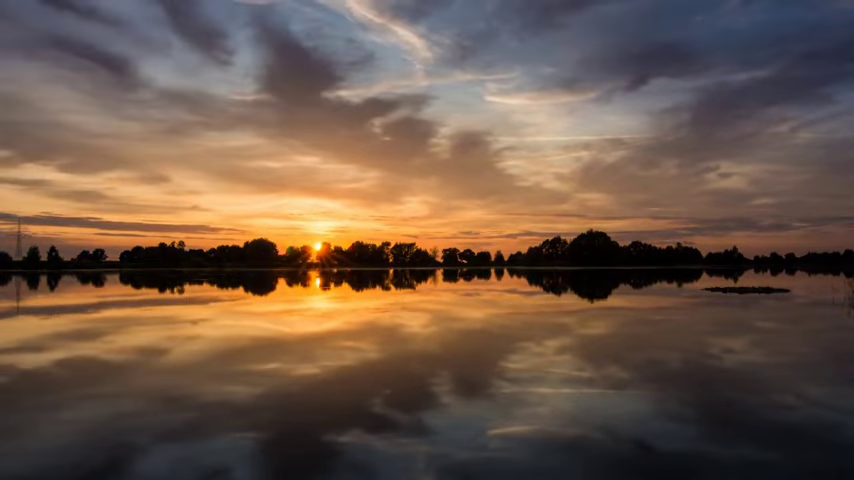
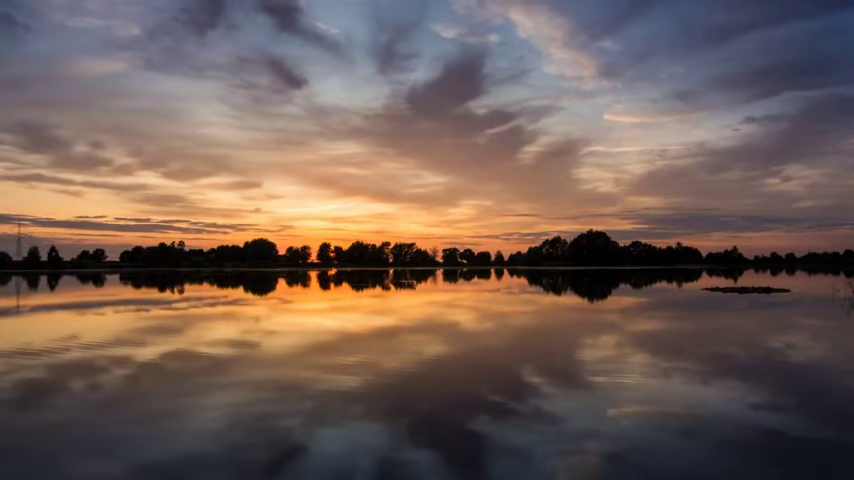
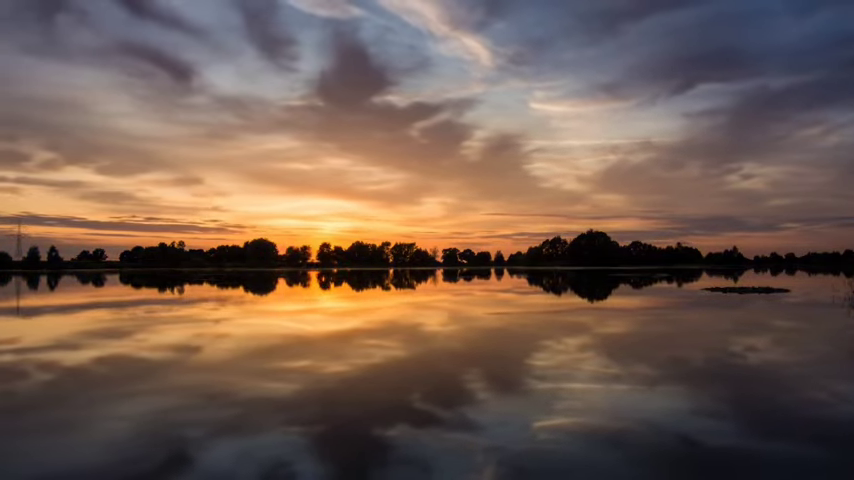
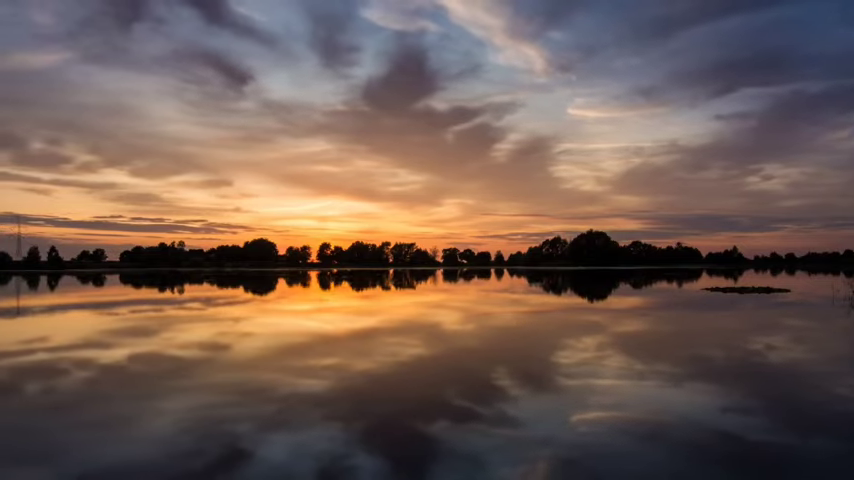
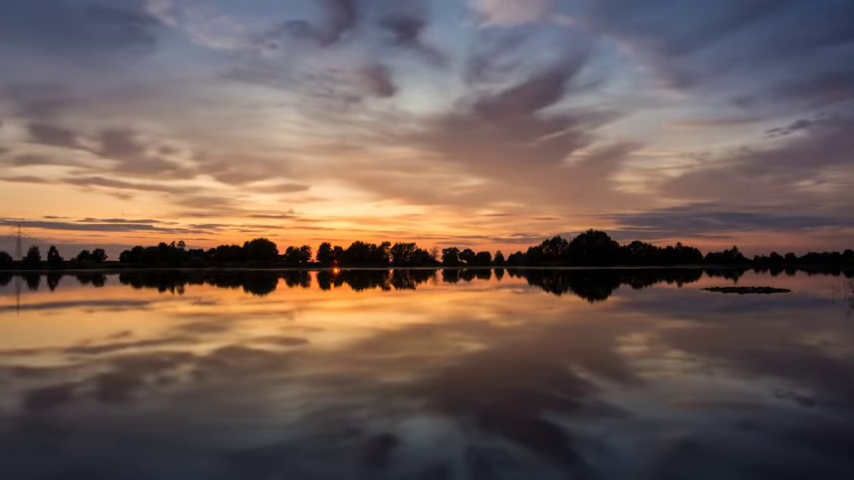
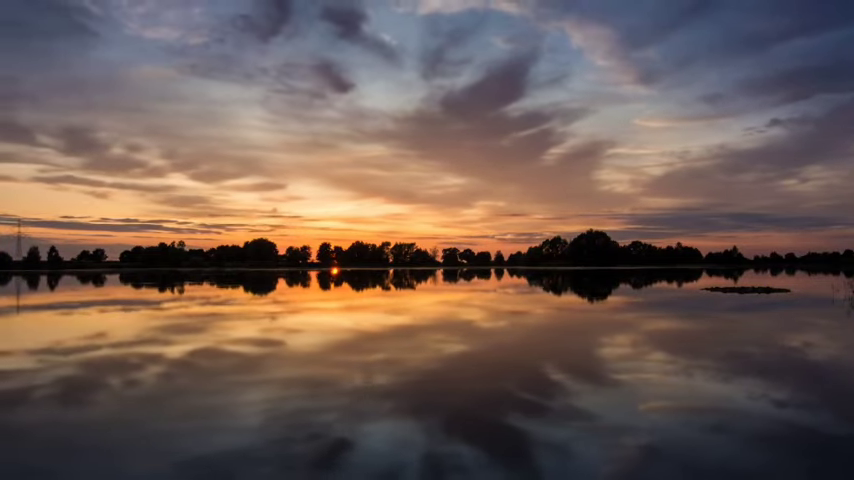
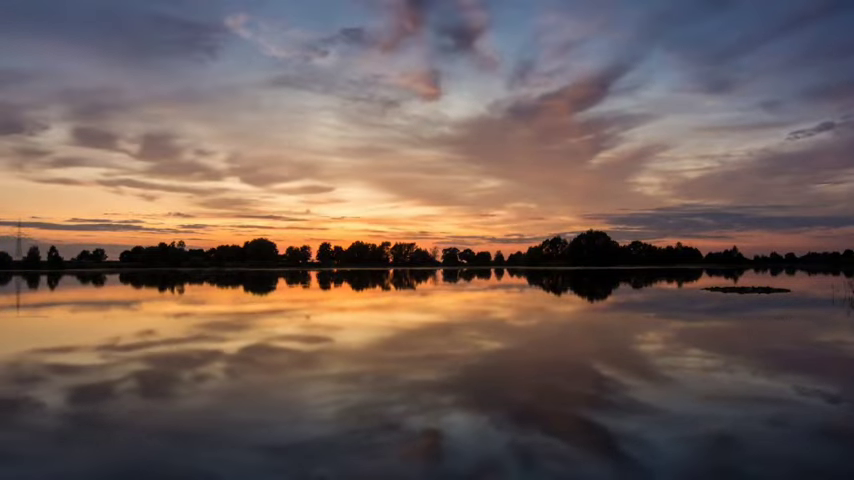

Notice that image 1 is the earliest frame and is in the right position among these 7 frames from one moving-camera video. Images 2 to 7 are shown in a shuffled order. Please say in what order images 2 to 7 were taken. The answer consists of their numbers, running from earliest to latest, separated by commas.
3, 4, 2, 6, 5, 7
